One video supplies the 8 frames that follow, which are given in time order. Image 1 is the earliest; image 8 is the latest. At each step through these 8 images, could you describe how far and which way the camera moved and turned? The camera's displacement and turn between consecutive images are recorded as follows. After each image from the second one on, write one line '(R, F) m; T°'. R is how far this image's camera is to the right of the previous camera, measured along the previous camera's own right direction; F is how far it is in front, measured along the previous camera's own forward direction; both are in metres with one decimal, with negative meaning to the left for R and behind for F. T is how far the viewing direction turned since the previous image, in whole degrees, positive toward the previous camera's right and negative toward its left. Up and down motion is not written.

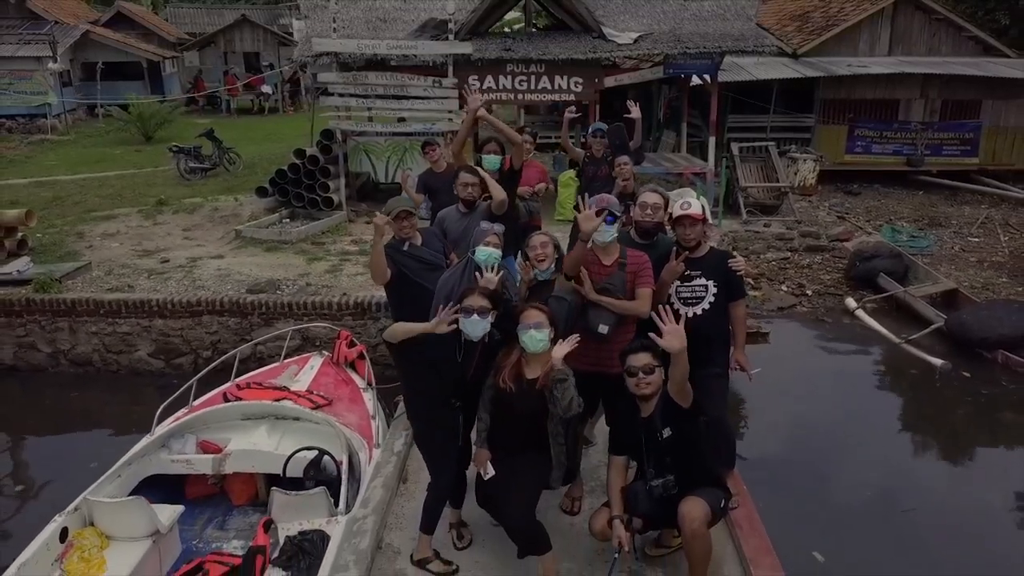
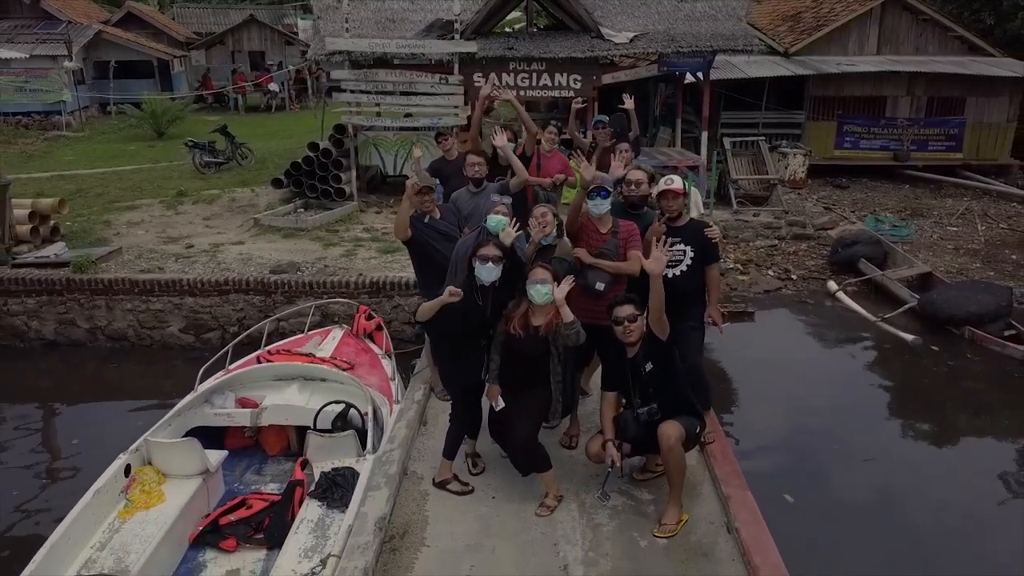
(-0.1, -0.7) m; 0°
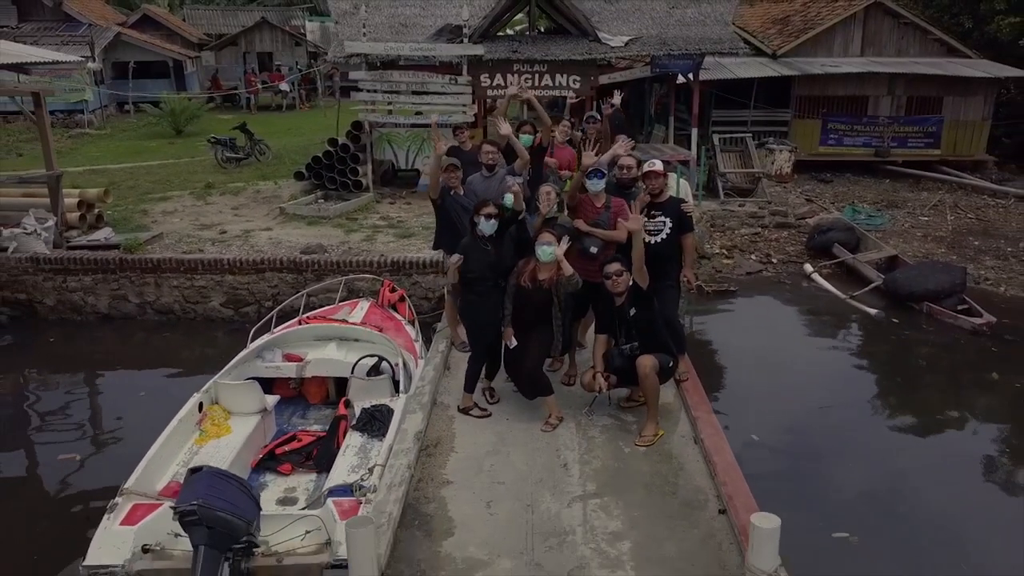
(-0.1, -1.1) m; 0°
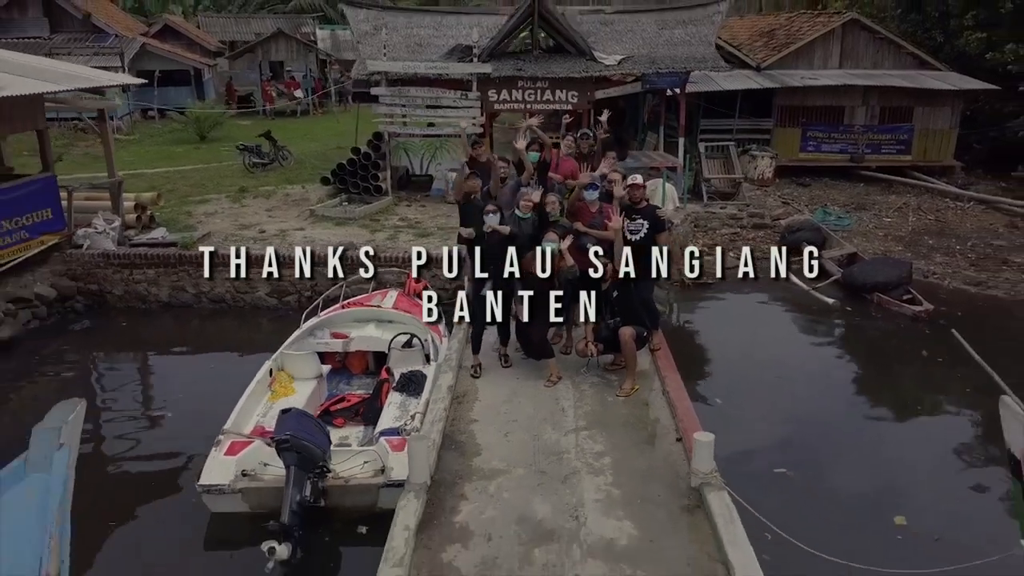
(-0.1, -1.7) m; 0°
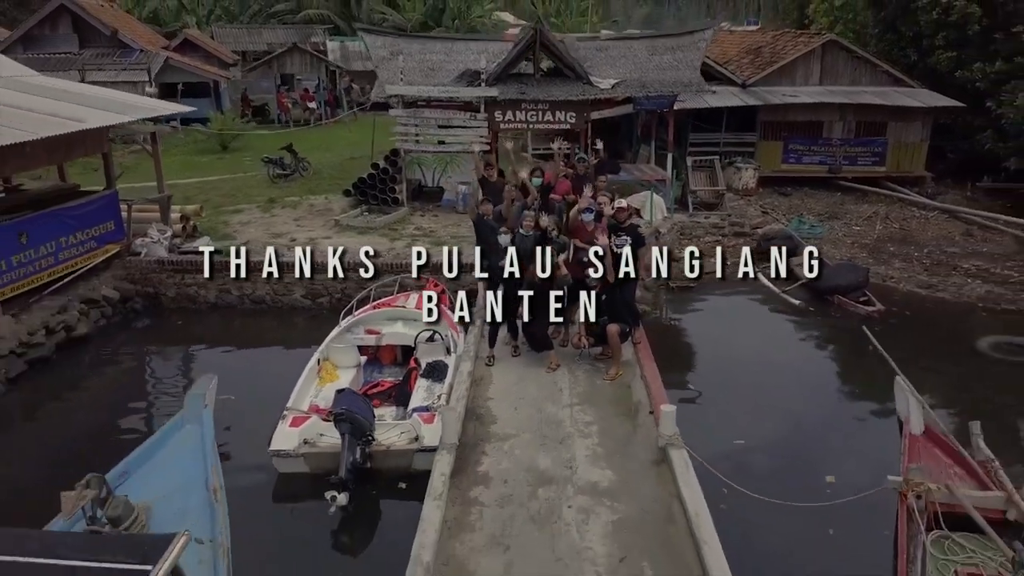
(-0.1, -1.7) m; 0°
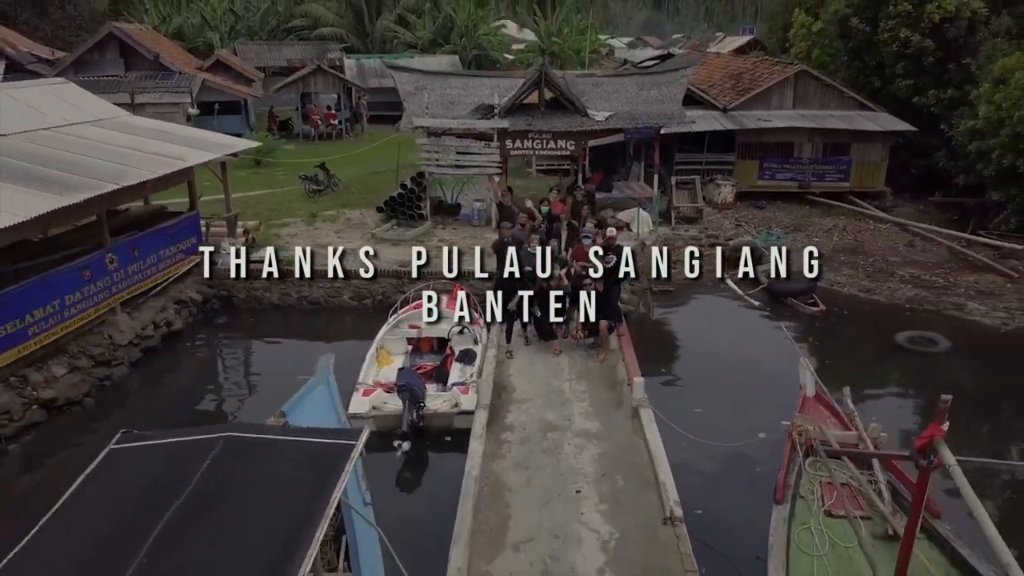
(-0.3, -3.0) m; 0°
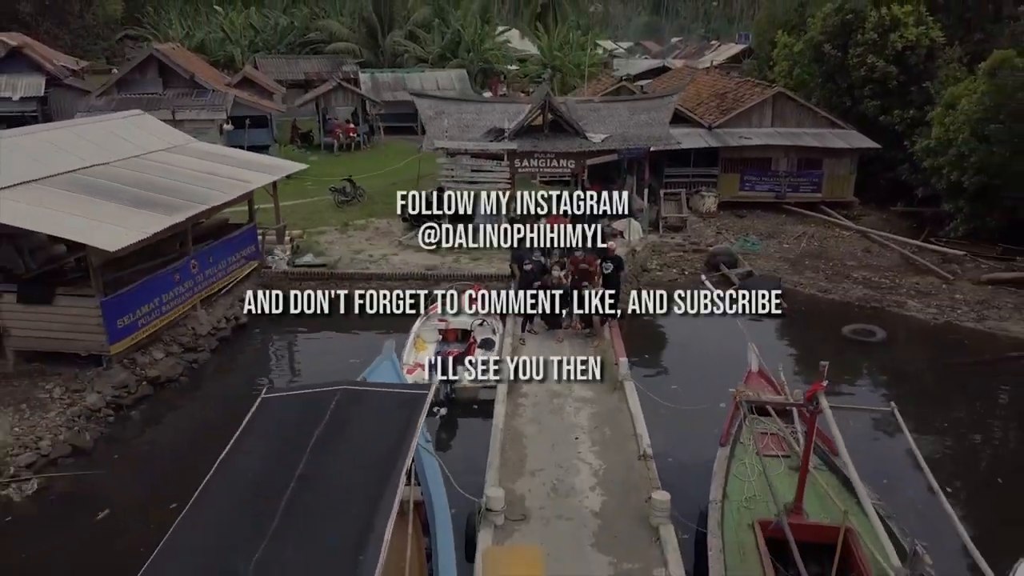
(-0.3, -3.1) m; 0°
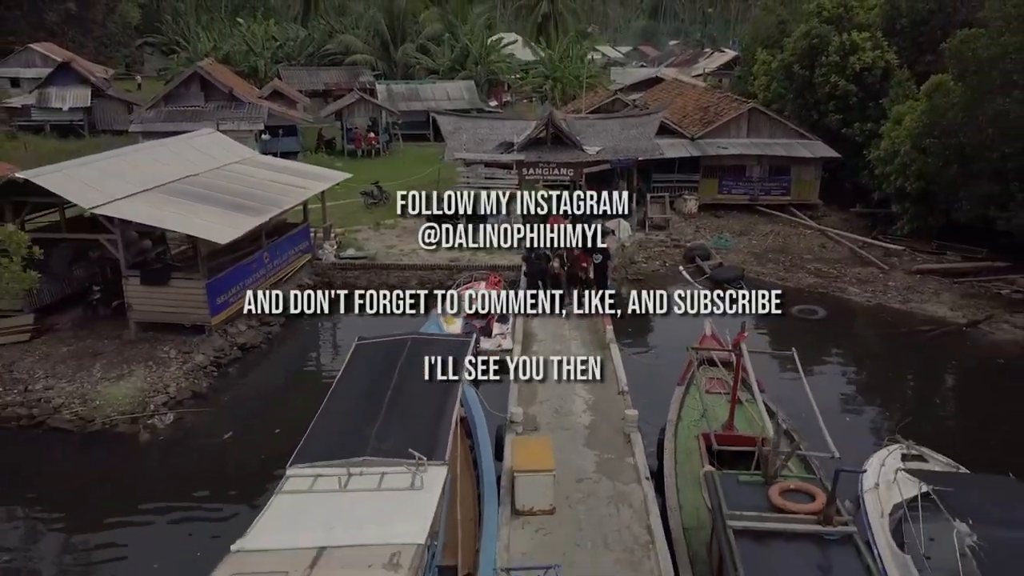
(-0.4, -4.1) m; 0°
